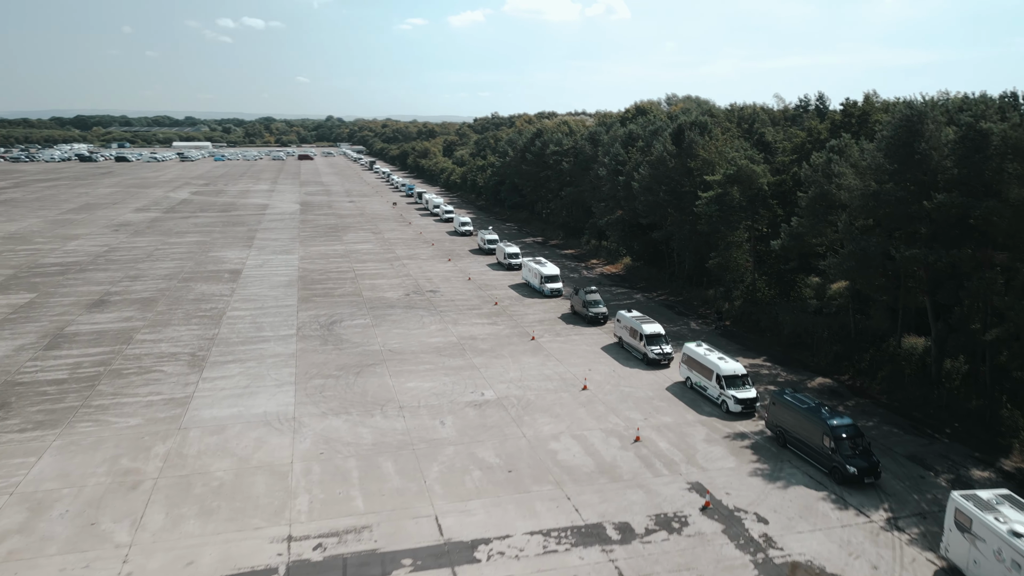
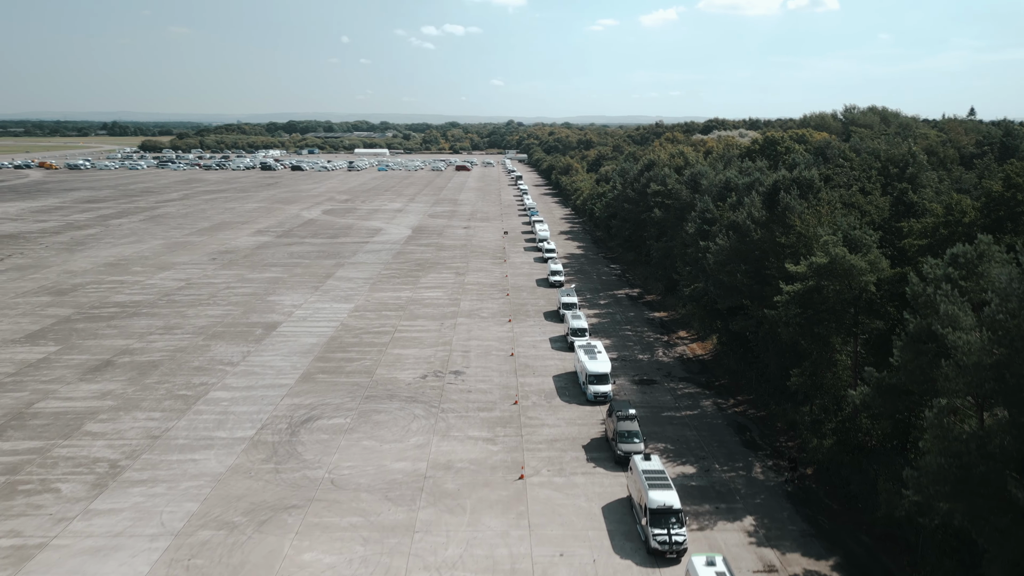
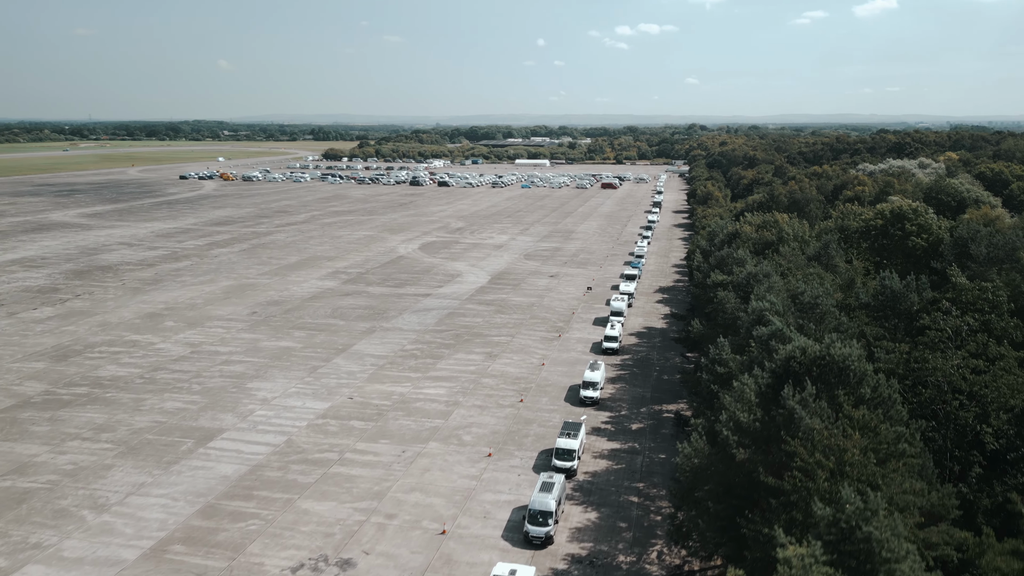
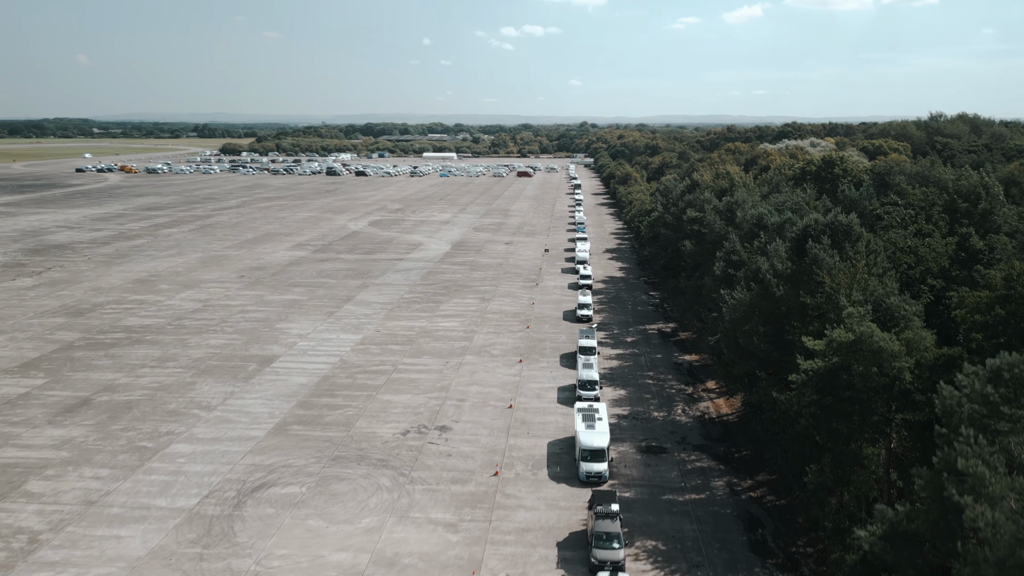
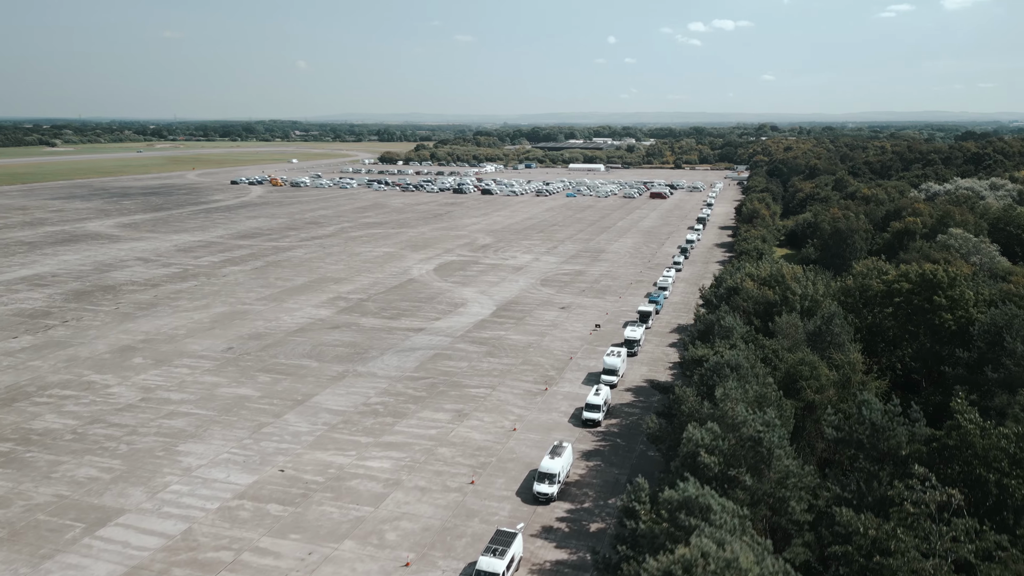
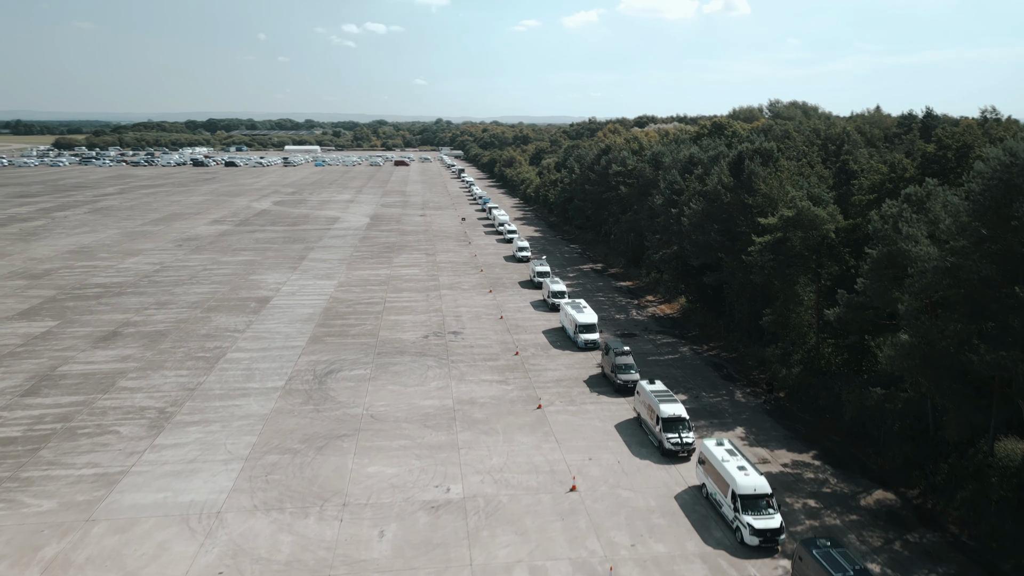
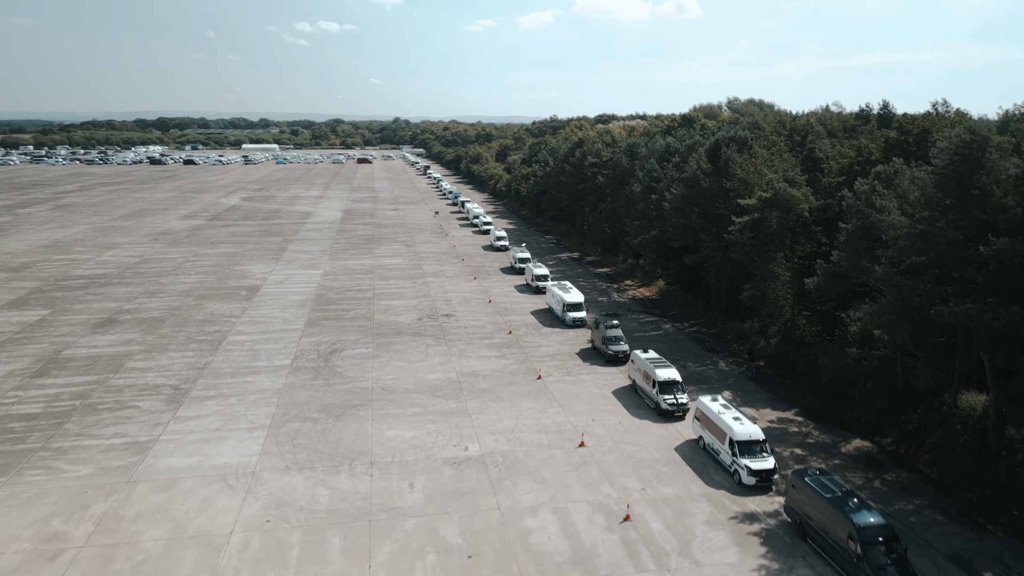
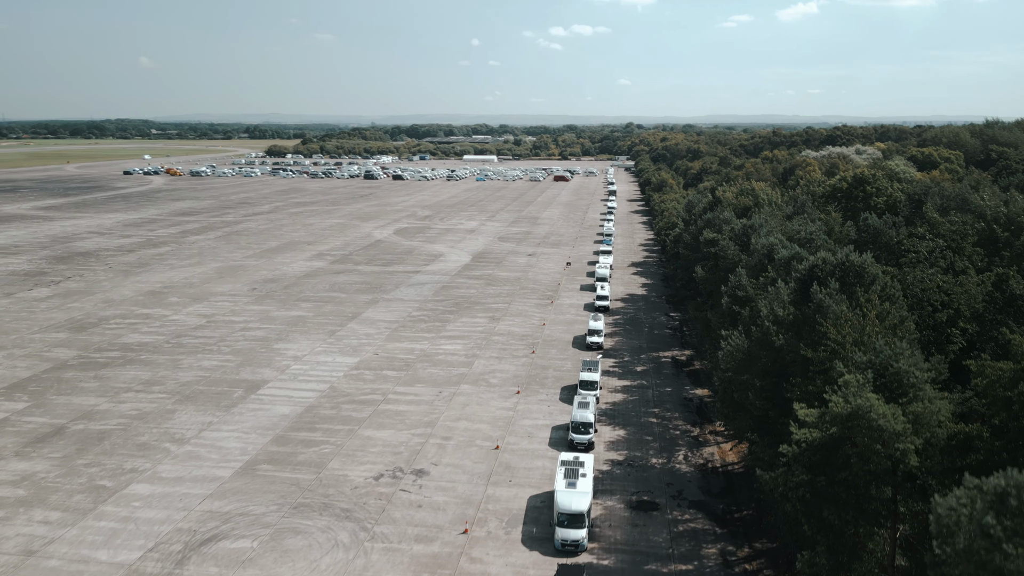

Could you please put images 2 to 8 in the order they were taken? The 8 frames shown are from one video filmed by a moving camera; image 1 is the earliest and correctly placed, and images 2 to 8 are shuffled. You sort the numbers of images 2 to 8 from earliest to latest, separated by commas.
7, 6, 2, 4, 8, 3, 5
